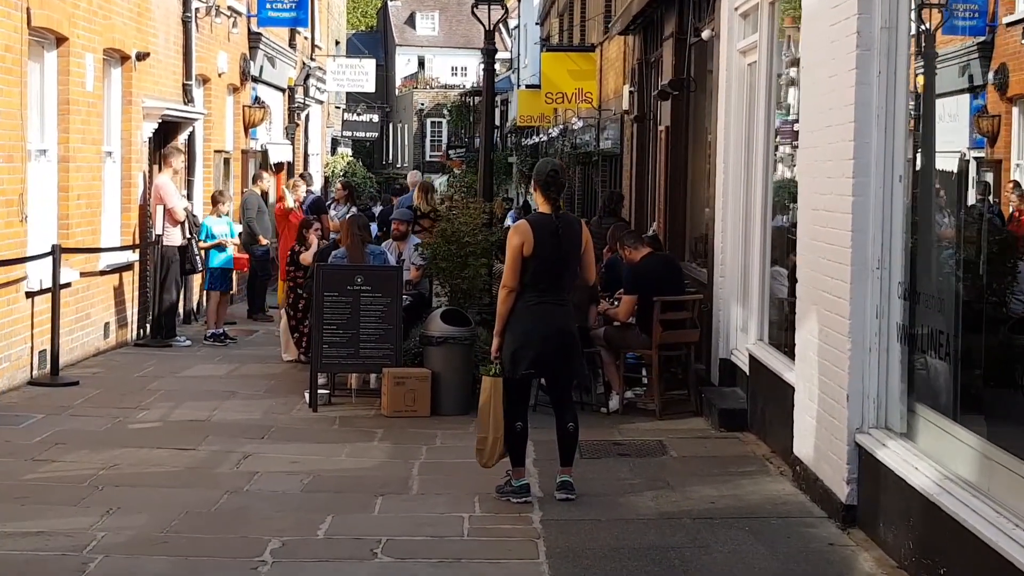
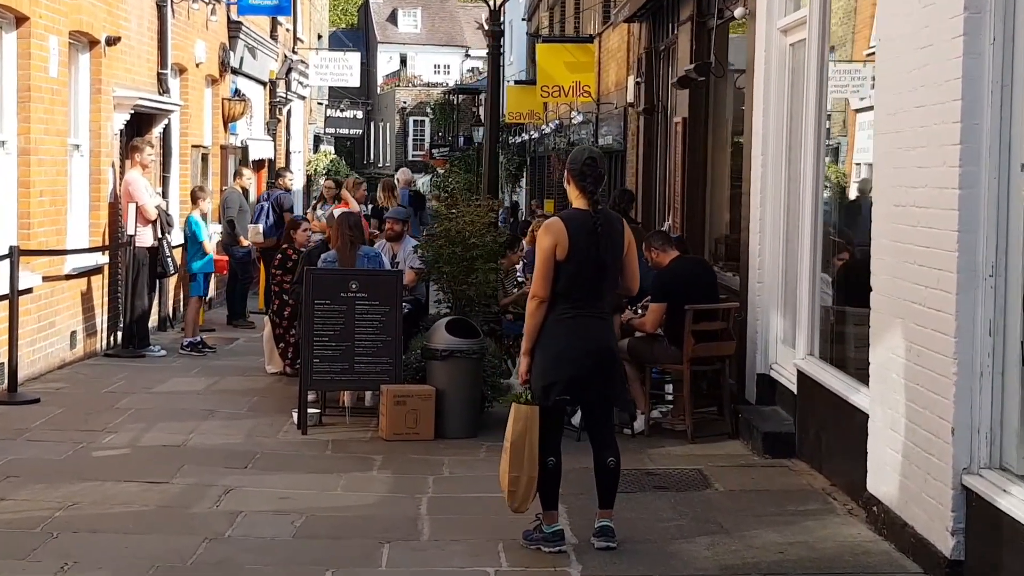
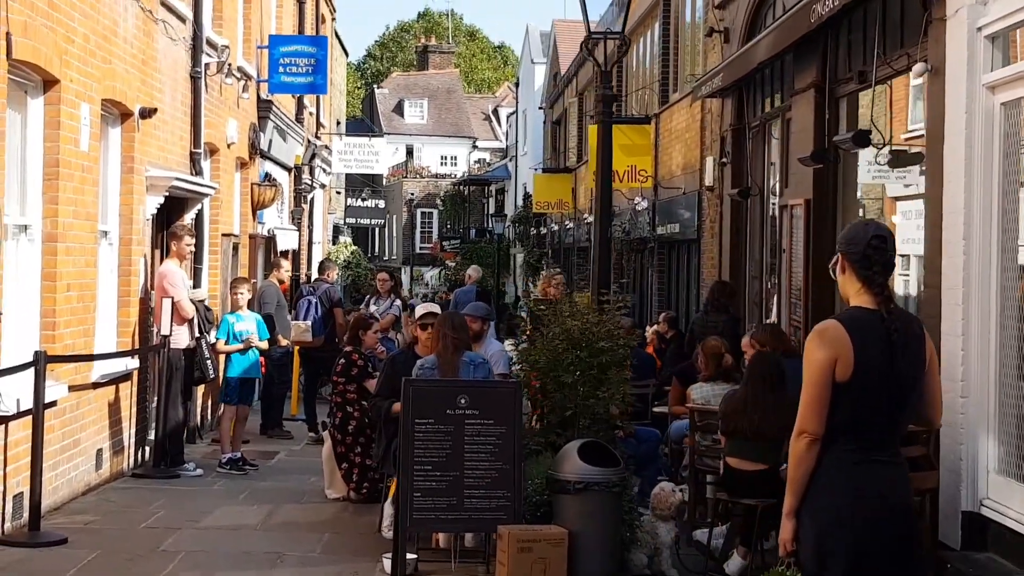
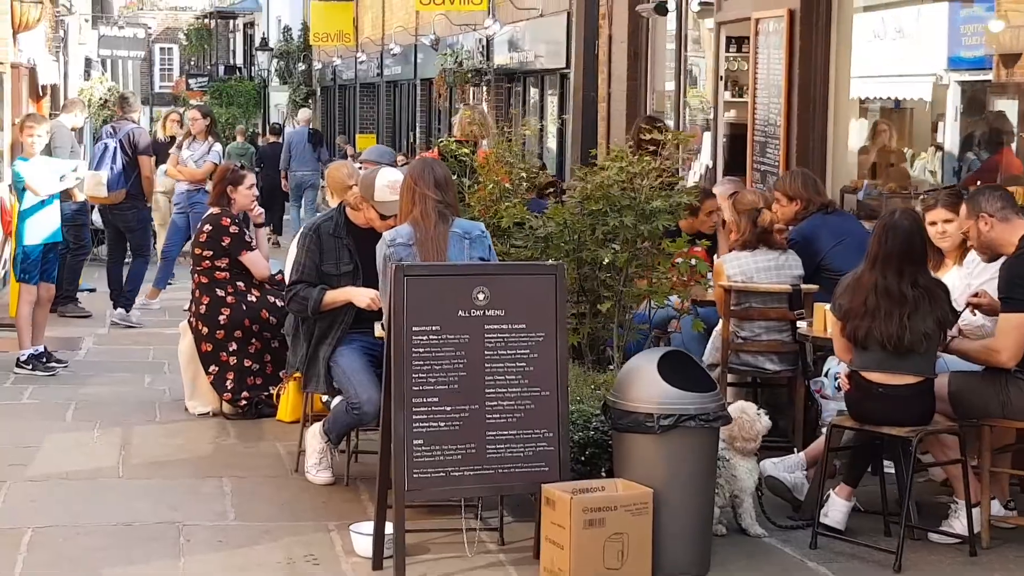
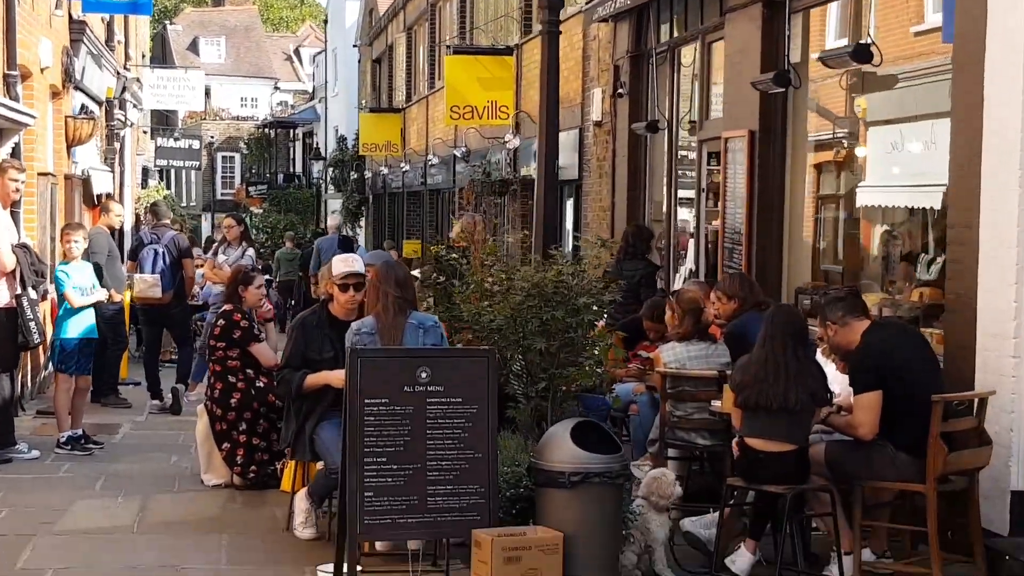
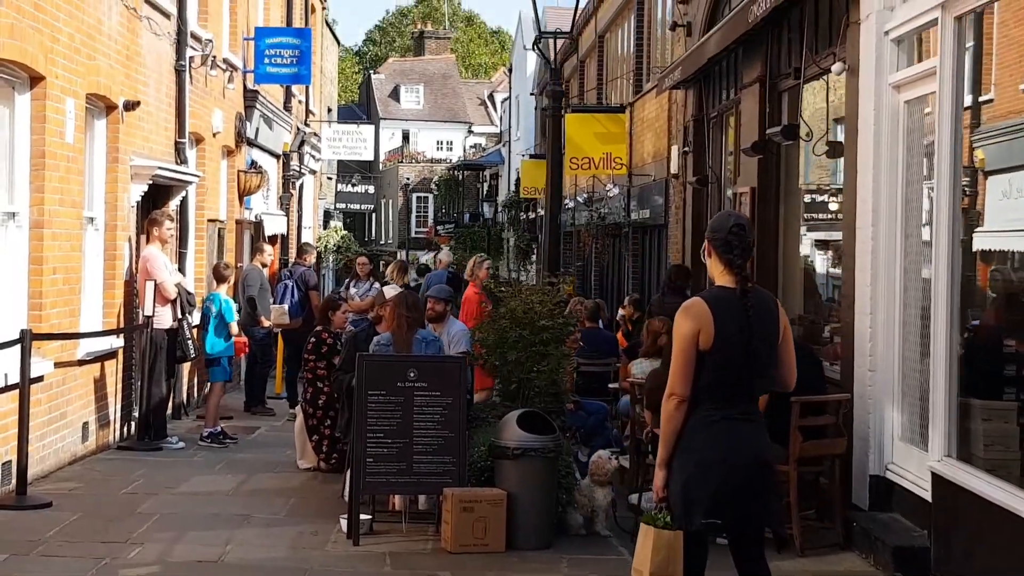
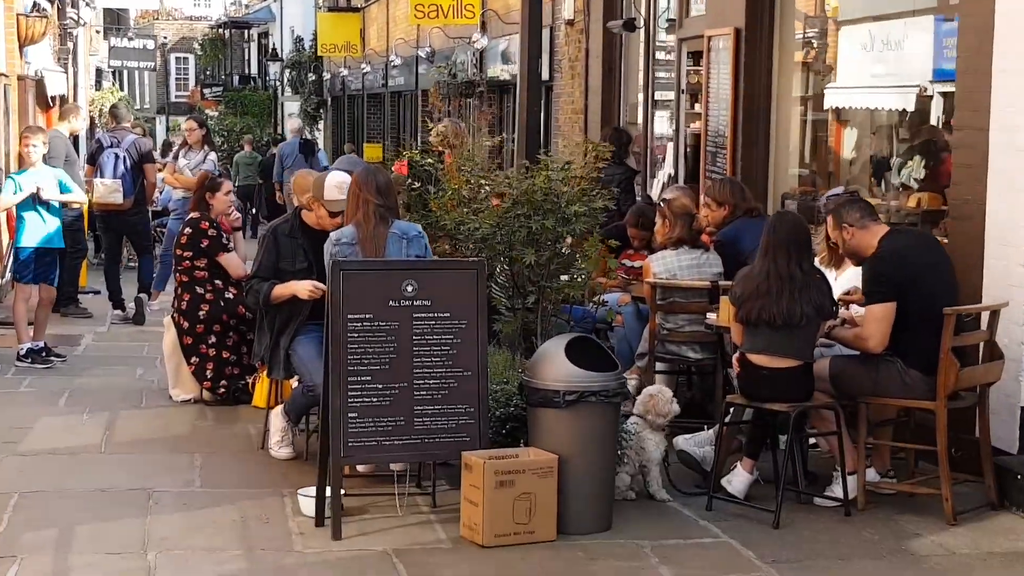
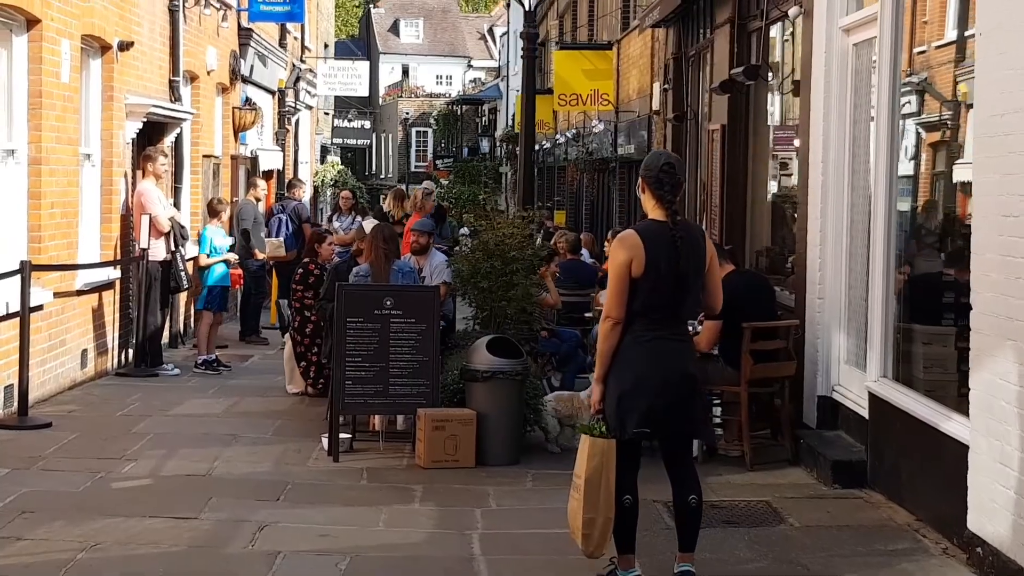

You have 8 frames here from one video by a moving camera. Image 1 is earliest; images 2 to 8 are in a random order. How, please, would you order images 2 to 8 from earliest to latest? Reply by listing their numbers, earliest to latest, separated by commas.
2, 8, 6, 3, 5, 7, 4
